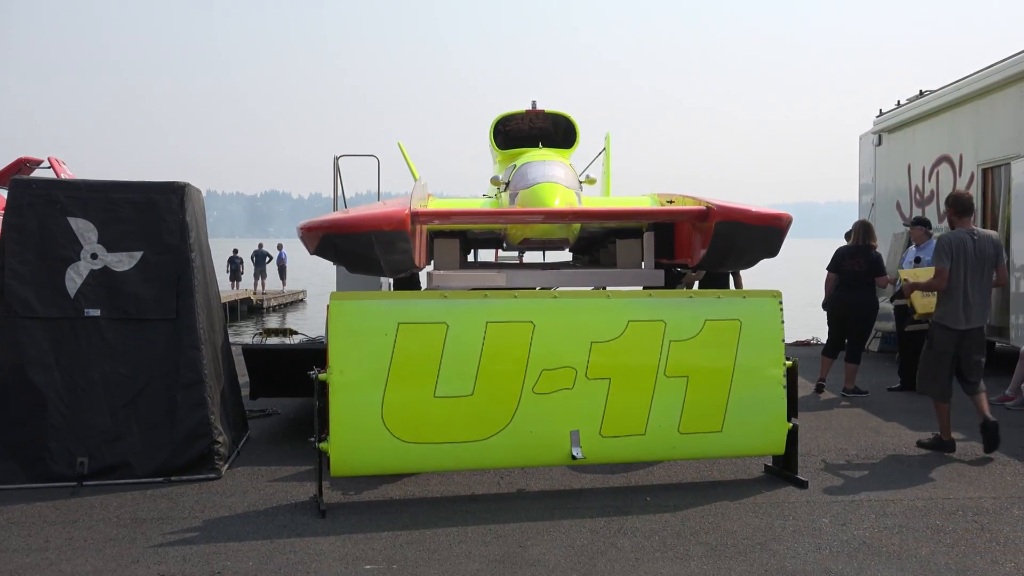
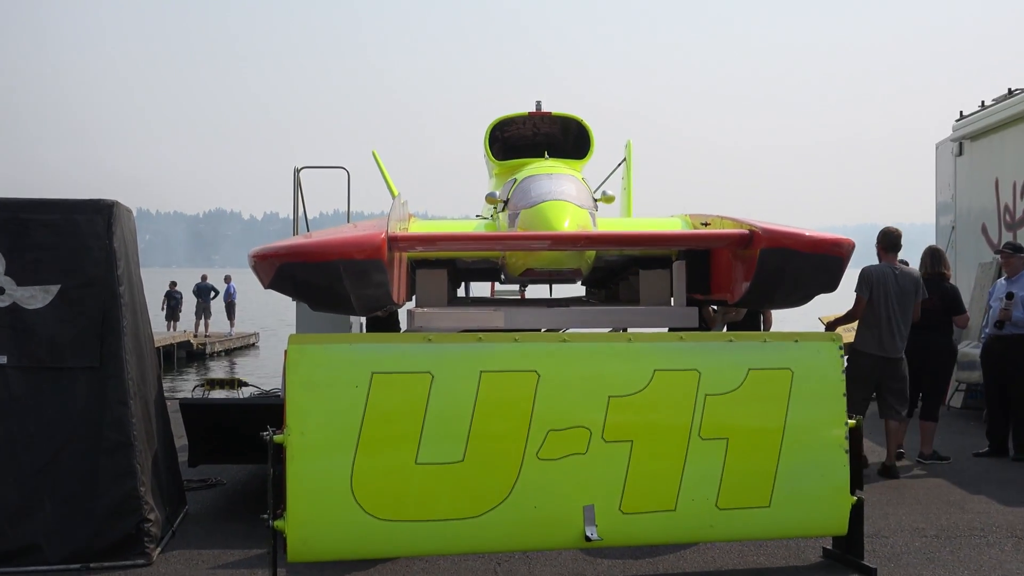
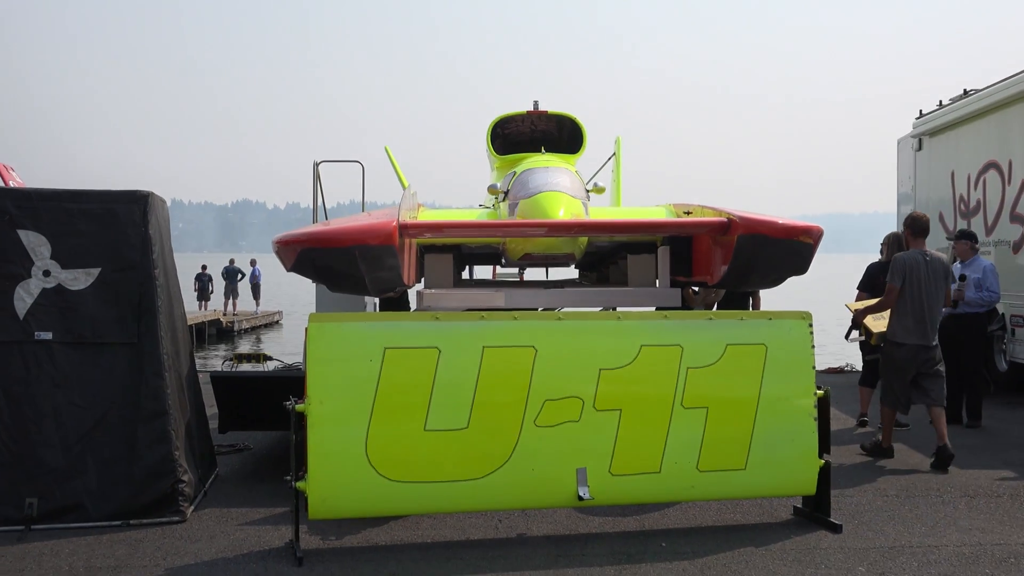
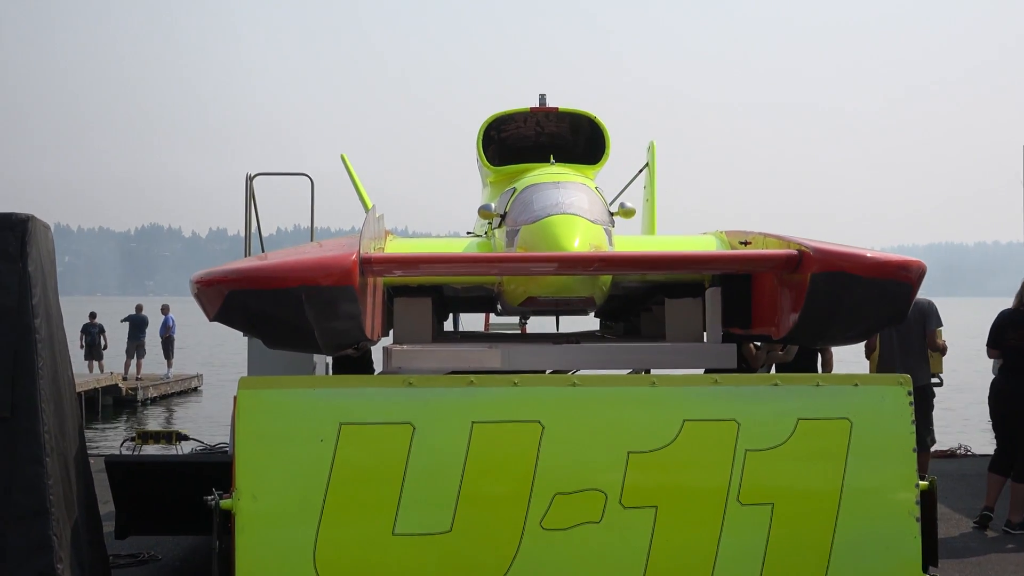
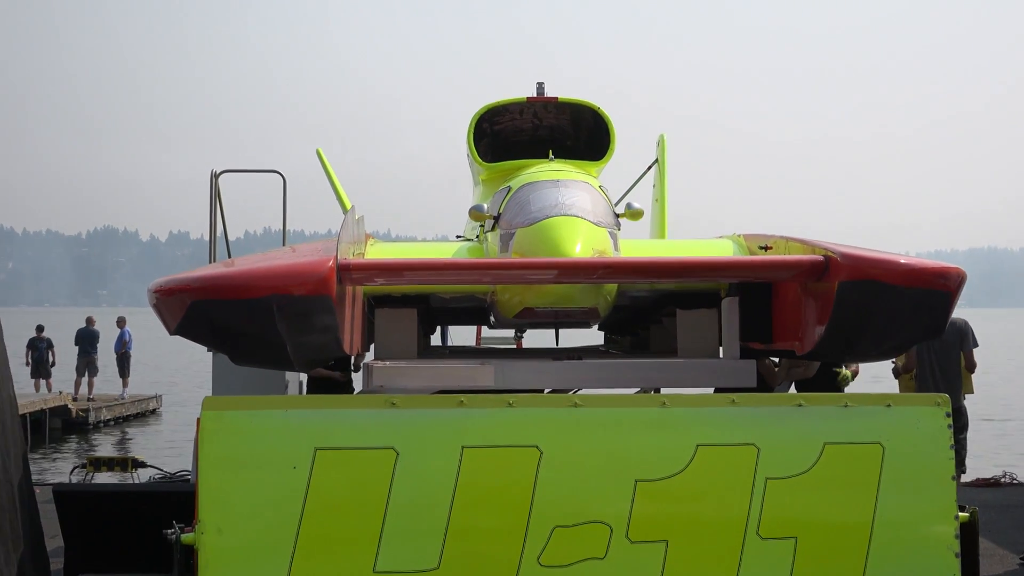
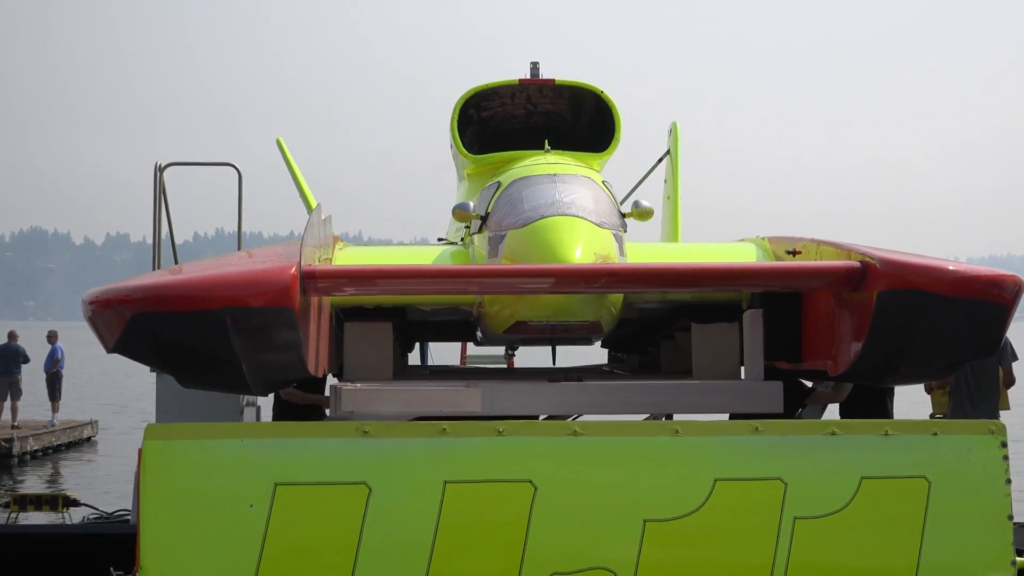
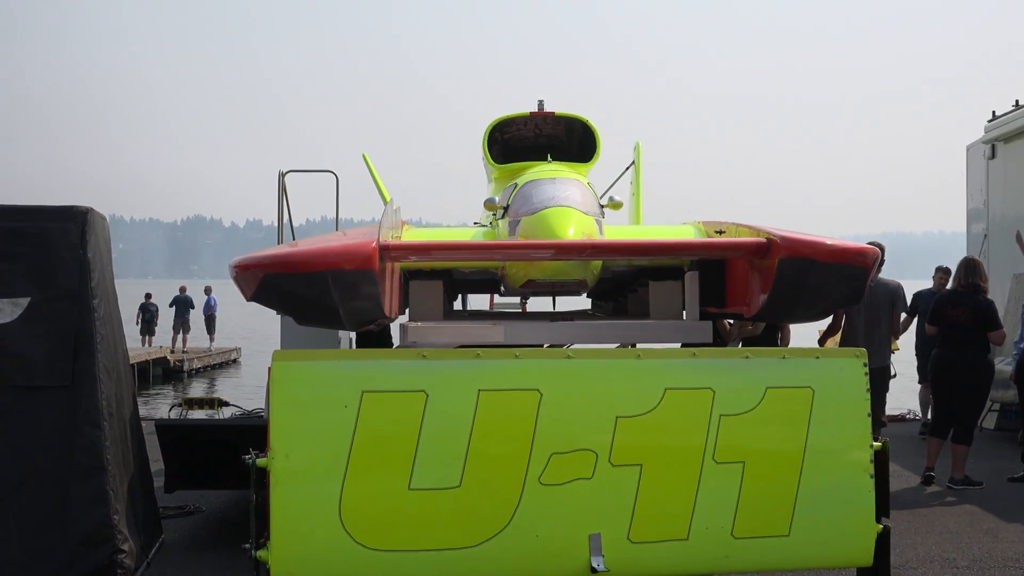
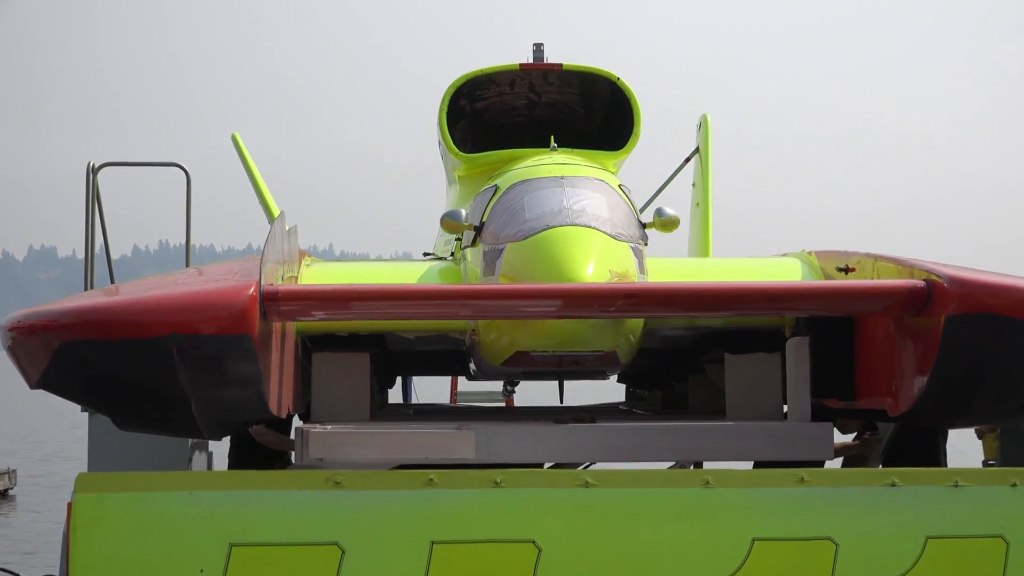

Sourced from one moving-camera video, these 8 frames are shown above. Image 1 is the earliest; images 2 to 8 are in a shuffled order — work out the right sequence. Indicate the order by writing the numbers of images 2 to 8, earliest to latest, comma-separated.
3, 2, 7, 4, 5, 6, 8
